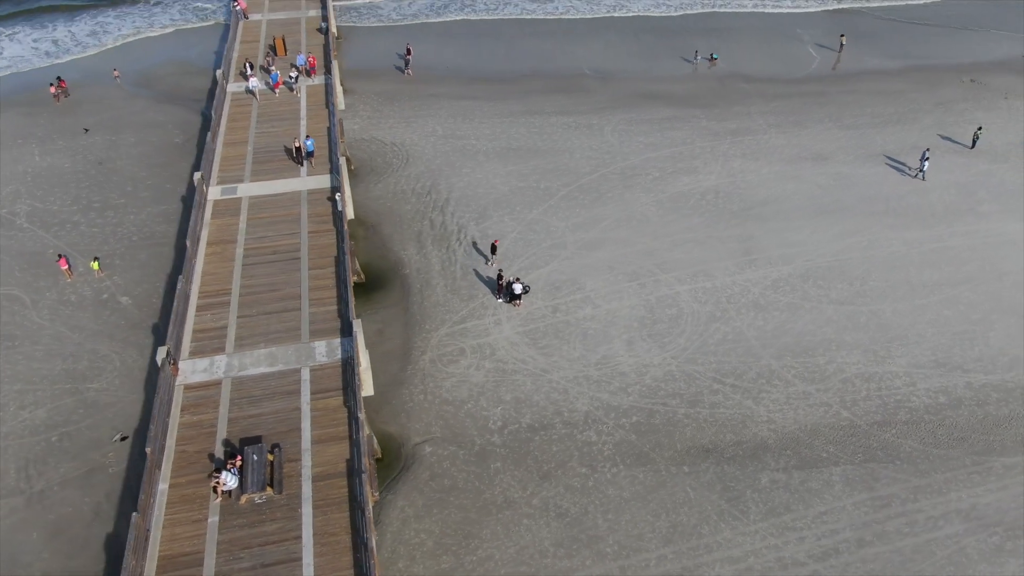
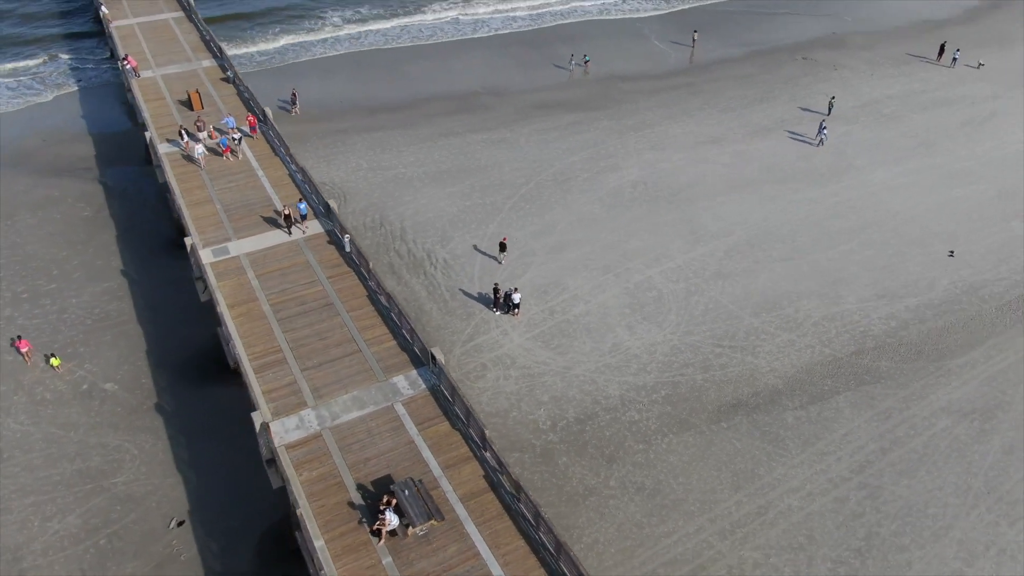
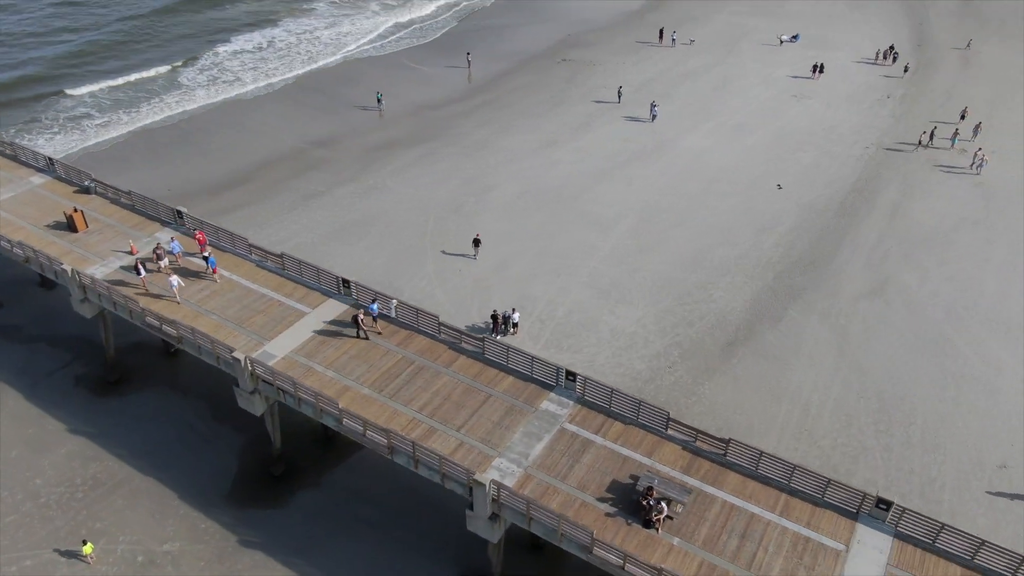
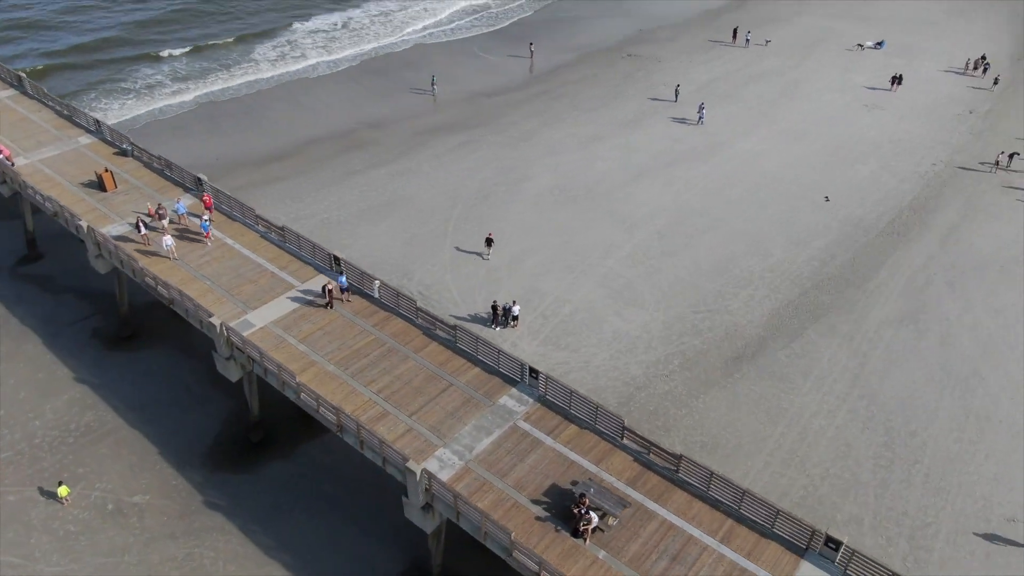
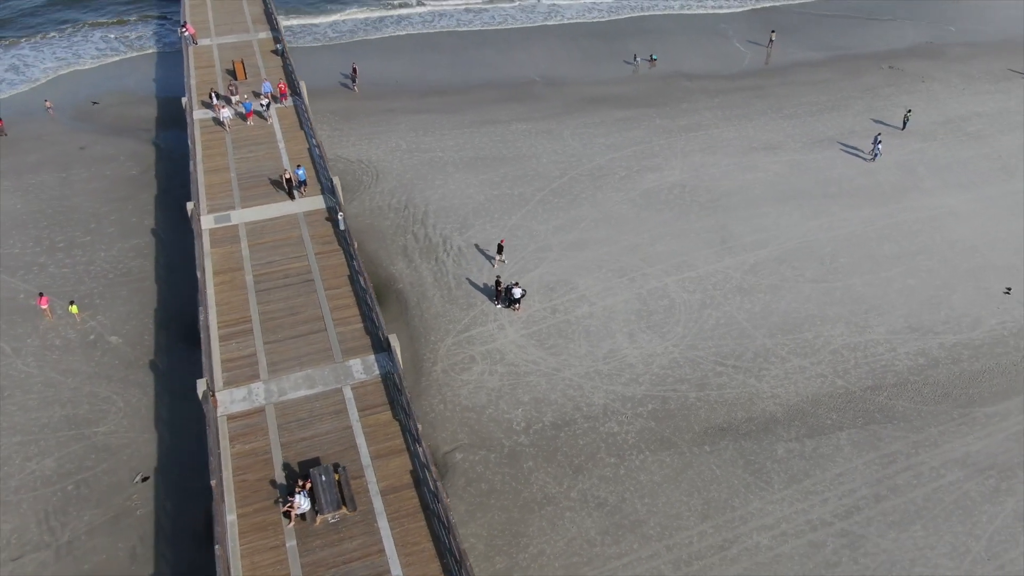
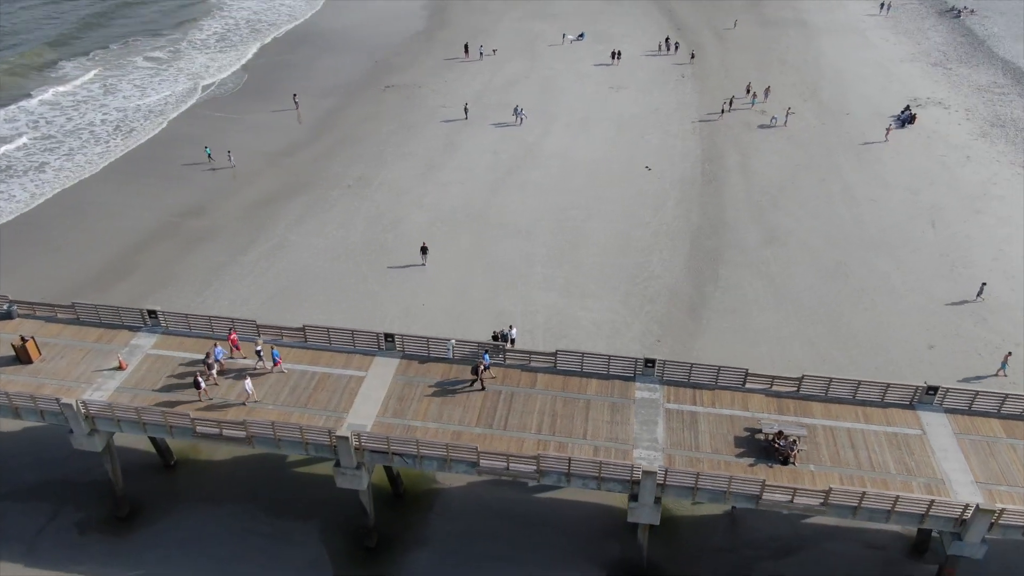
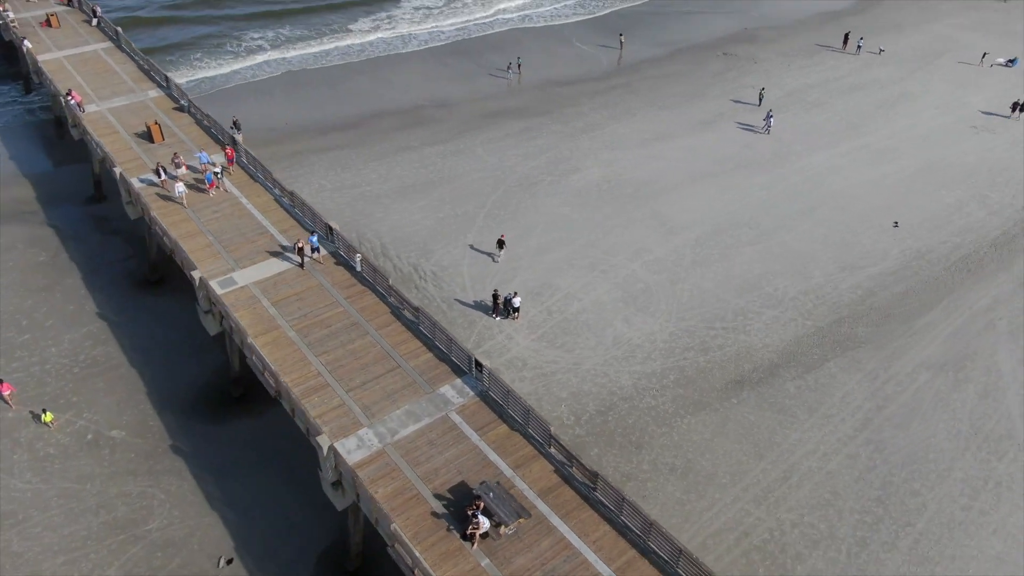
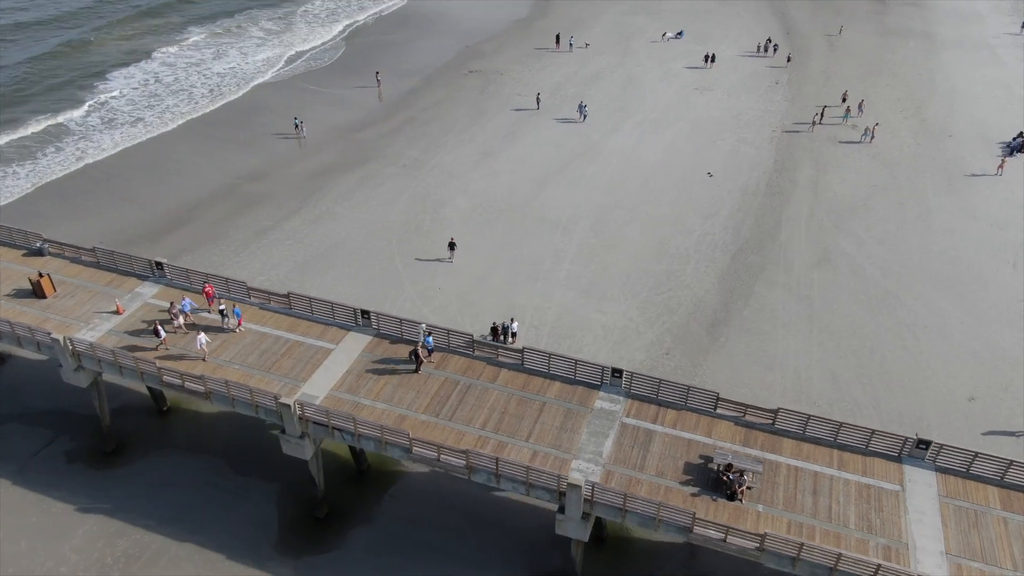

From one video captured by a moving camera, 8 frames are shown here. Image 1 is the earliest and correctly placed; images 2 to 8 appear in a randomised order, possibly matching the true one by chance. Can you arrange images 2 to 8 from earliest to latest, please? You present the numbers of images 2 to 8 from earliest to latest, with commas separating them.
5, 2, 7, 4, 3, 8, 6
